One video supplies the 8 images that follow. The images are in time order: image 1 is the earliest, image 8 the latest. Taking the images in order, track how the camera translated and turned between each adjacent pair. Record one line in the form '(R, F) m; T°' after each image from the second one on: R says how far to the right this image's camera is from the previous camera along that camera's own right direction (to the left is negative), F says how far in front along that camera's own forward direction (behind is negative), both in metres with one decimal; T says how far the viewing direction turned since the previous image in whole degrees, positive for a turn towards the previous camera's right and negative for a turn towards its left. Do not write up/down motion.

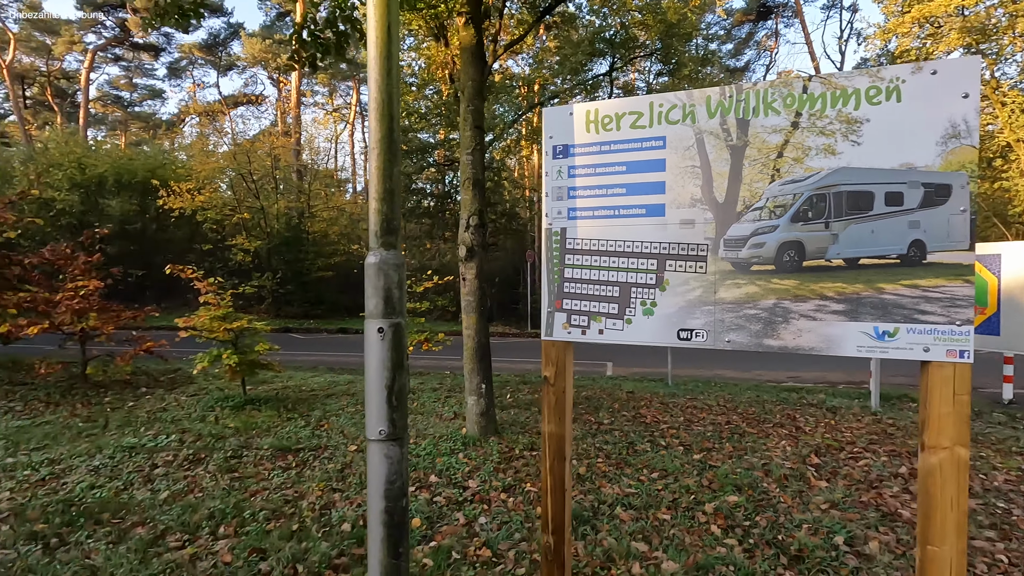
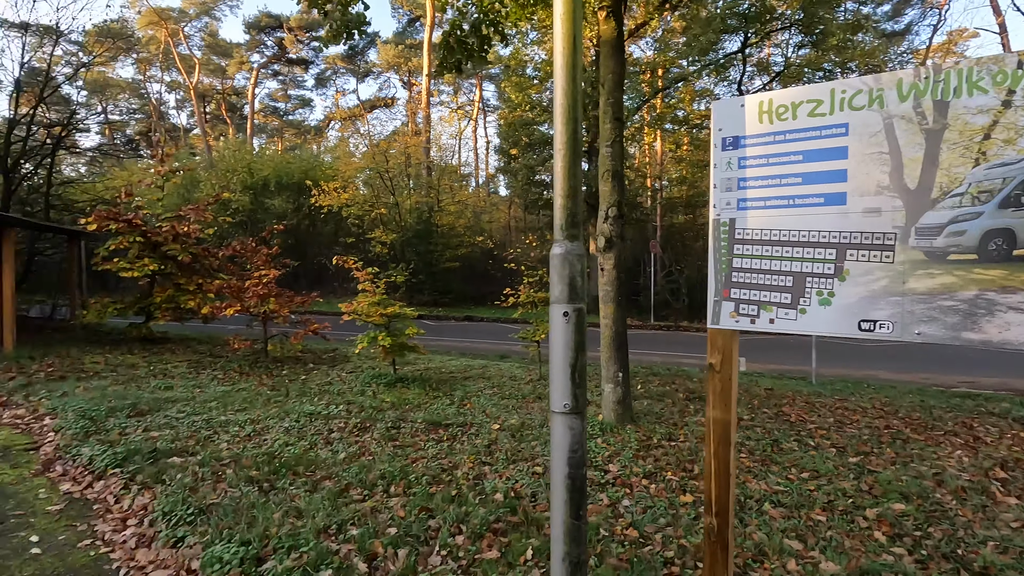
(-0.2, -0.2) m; -12°
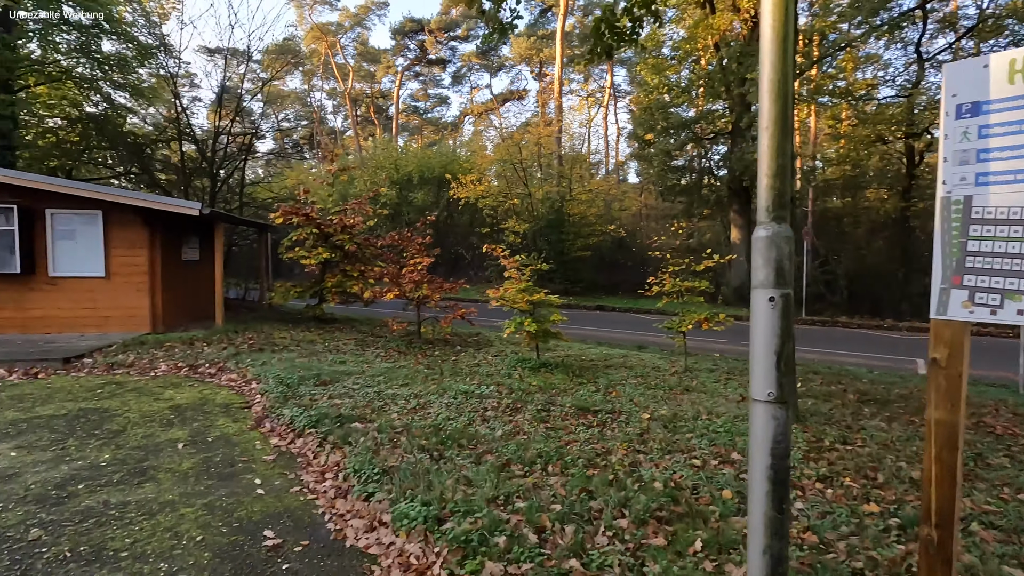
(-0.2, -0.1) m; -13°
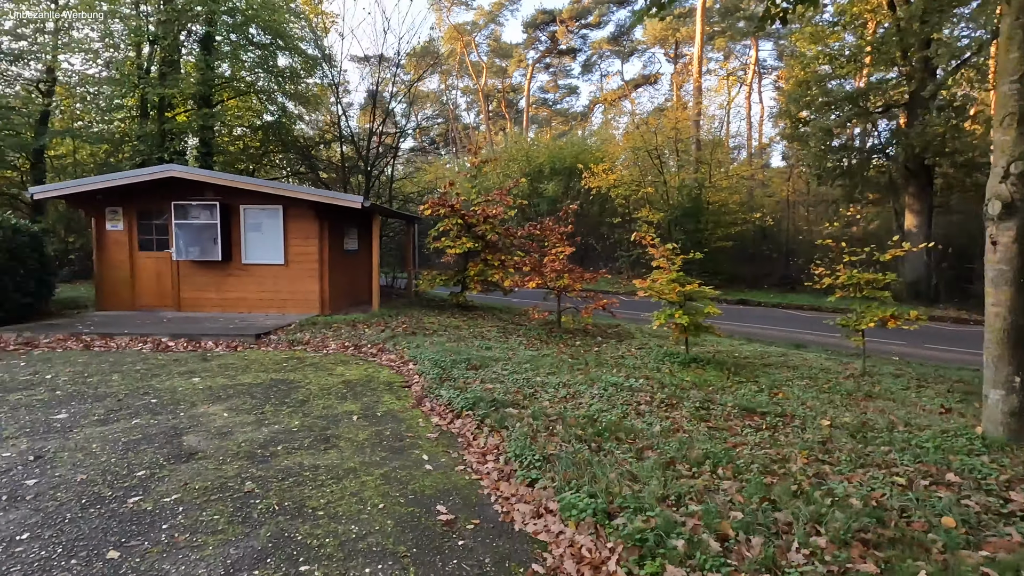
(-0.3, +0.1) m; -13°
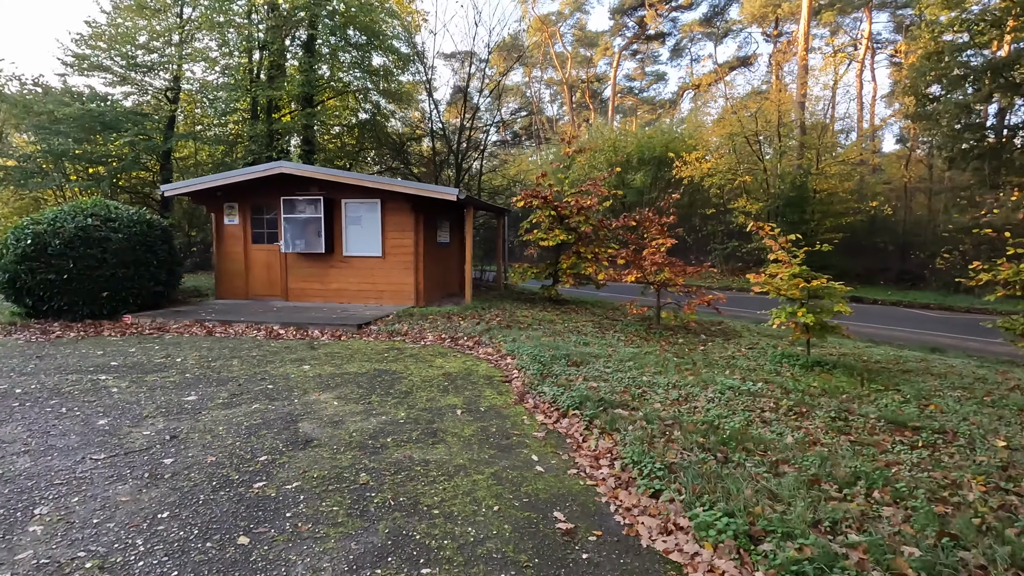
(-0.3, +0.2) m; -8°
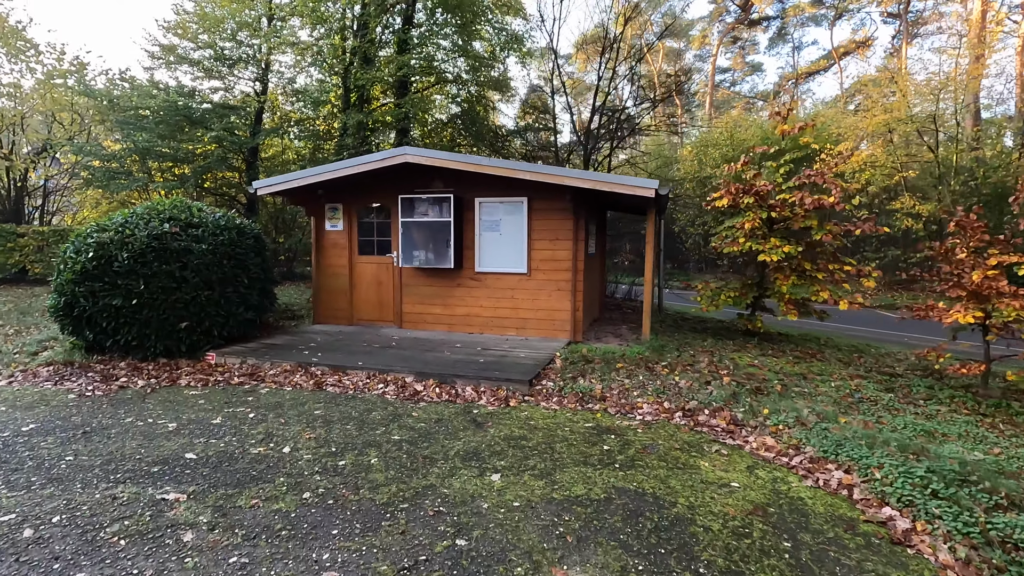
(-1.8, +2.5) m; -6°
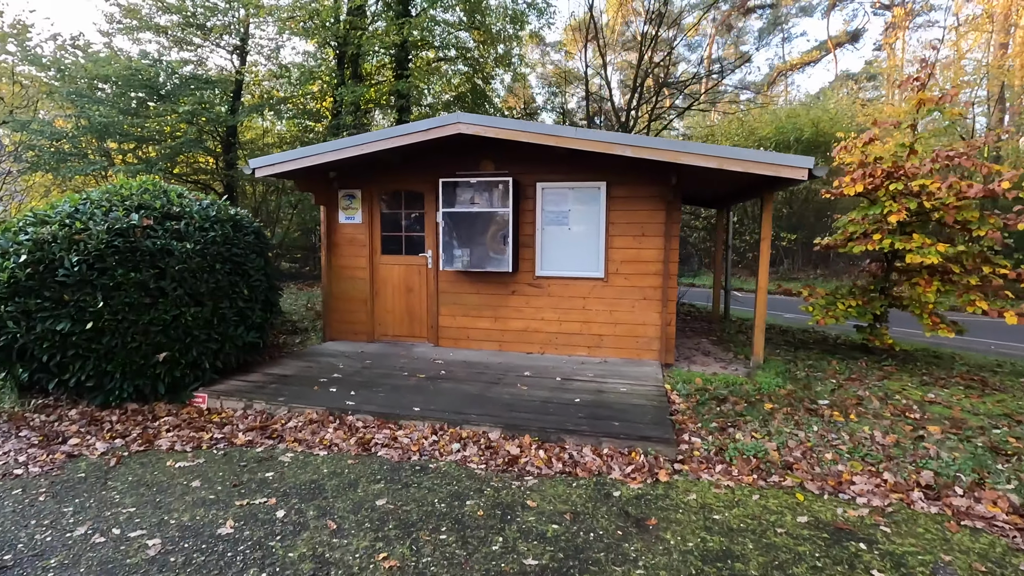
(-1.1, +1.6) m; +3°
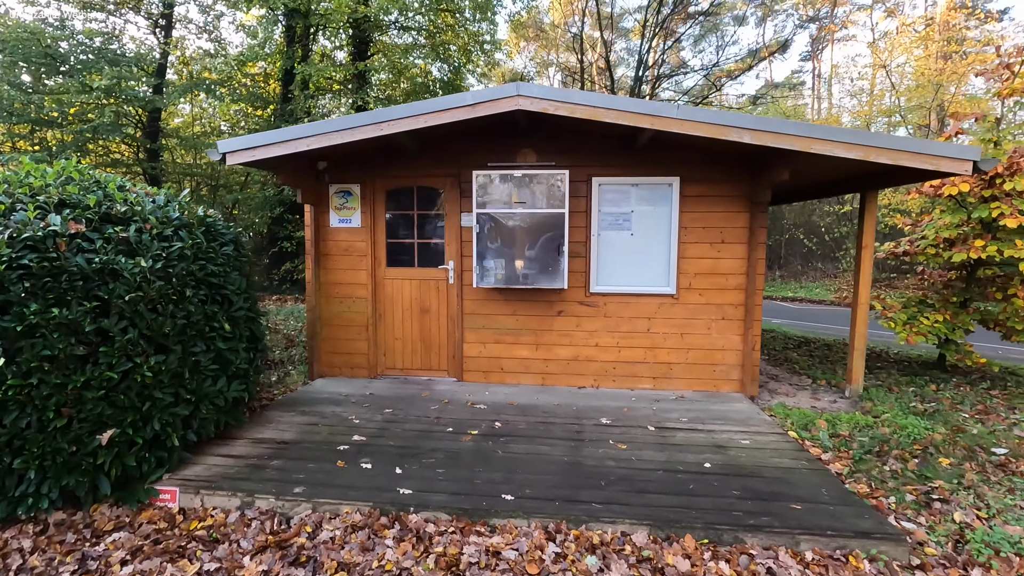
(-1.1, +1.3) m; +7°
